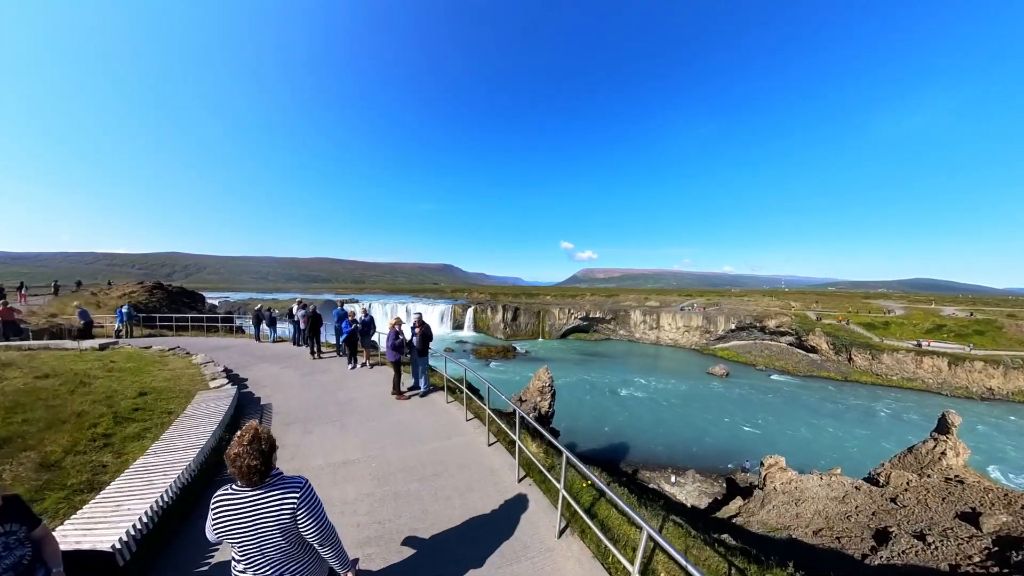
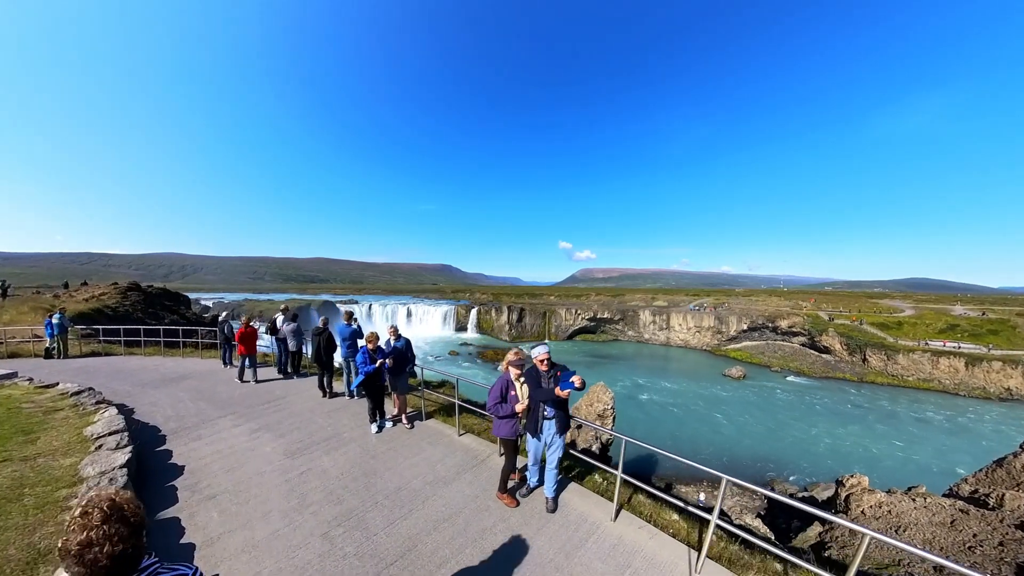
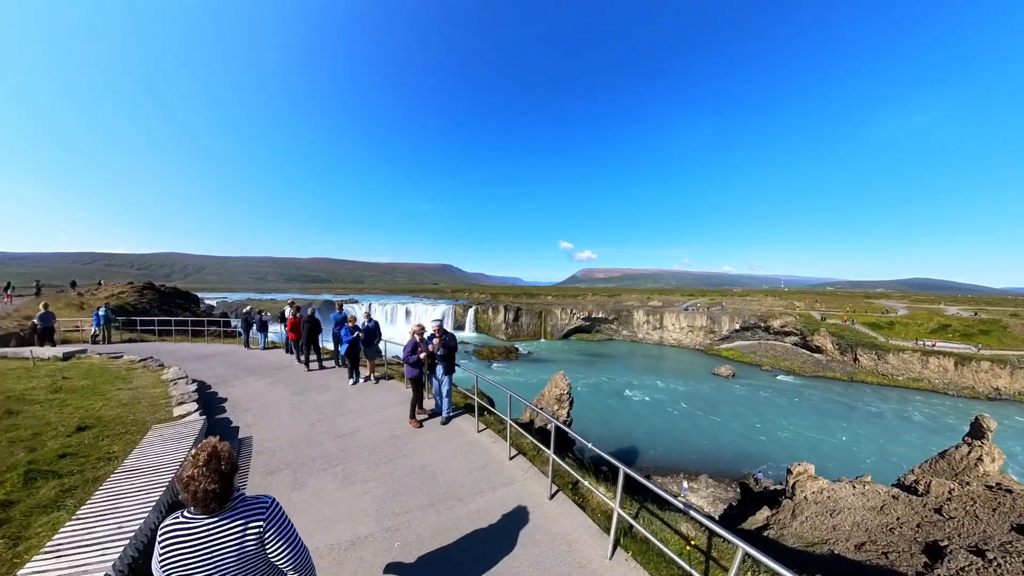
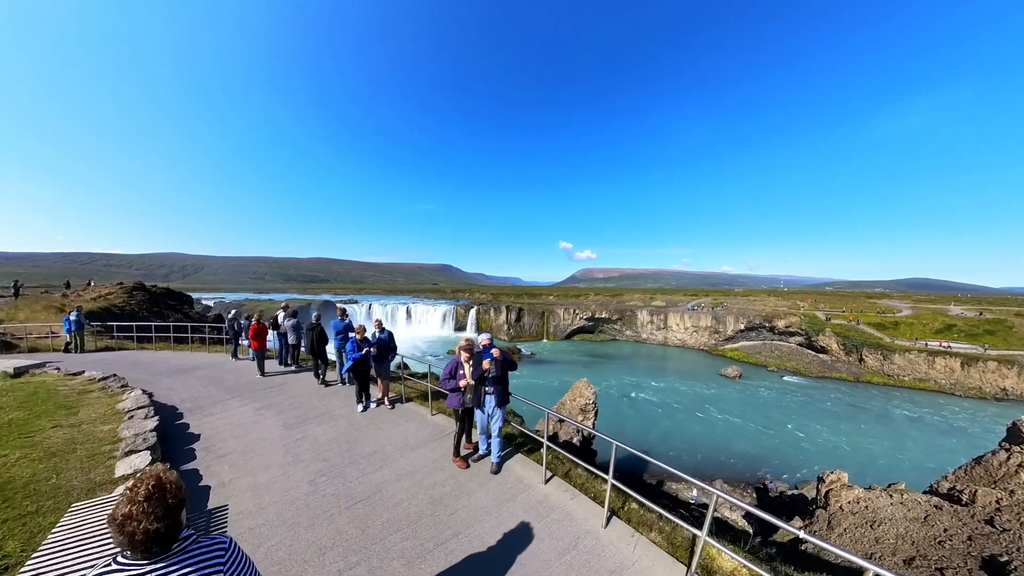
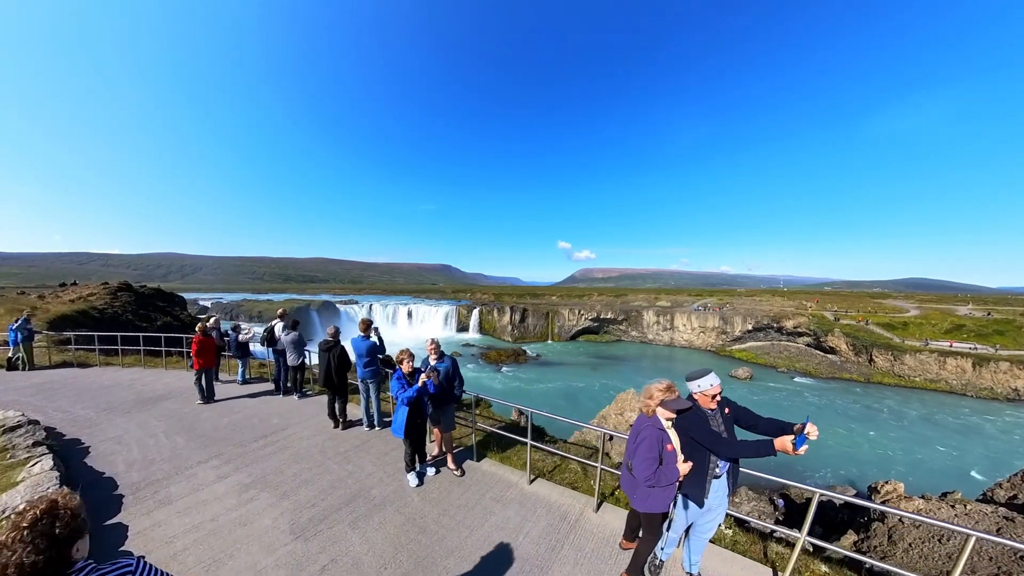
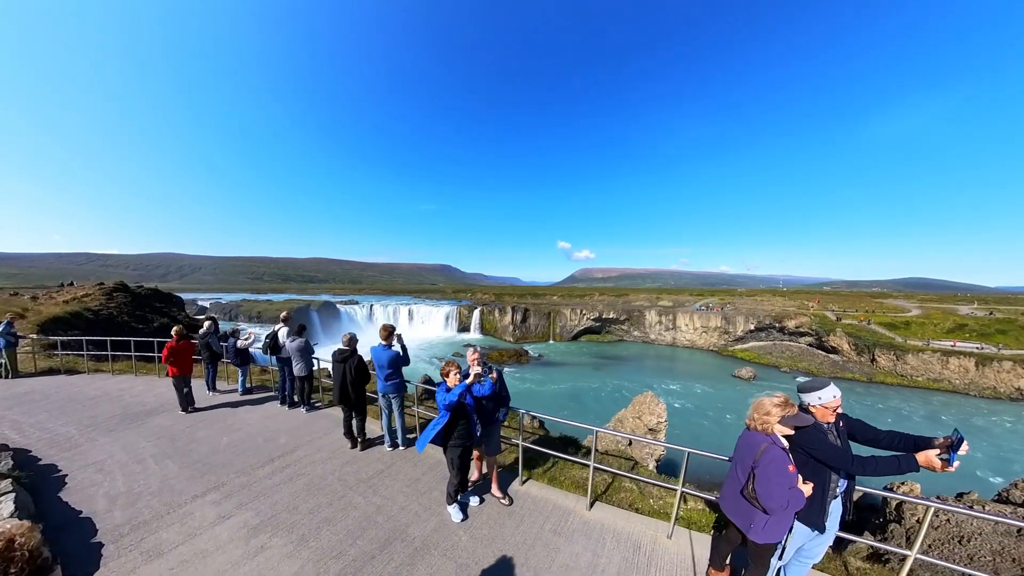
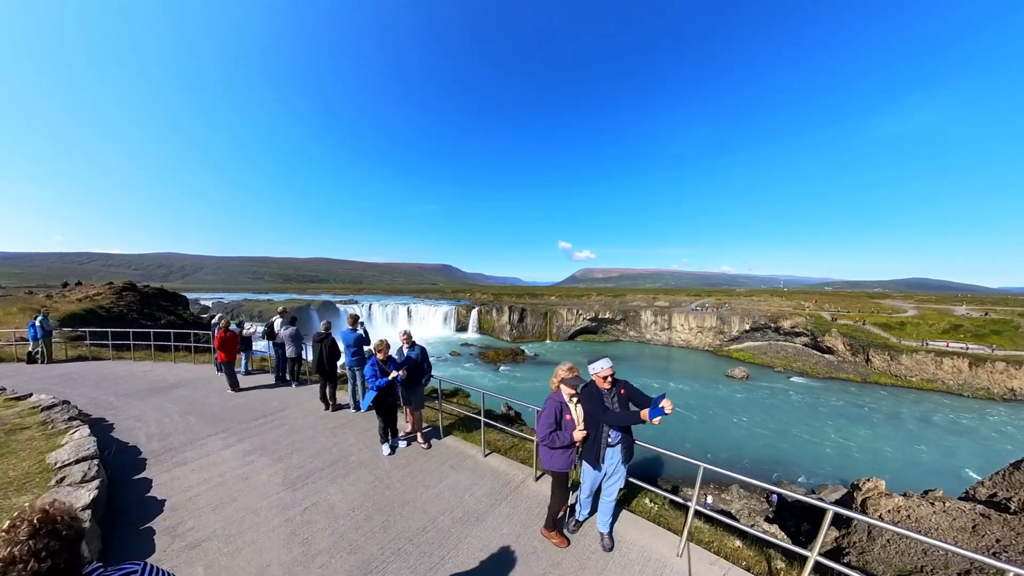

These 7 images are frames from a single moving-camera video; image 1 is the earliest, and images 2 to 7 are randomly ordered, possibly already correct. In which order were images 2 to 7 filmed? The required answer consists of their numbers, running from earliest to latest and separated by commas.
3, 4, 2, 7, 5, 6
